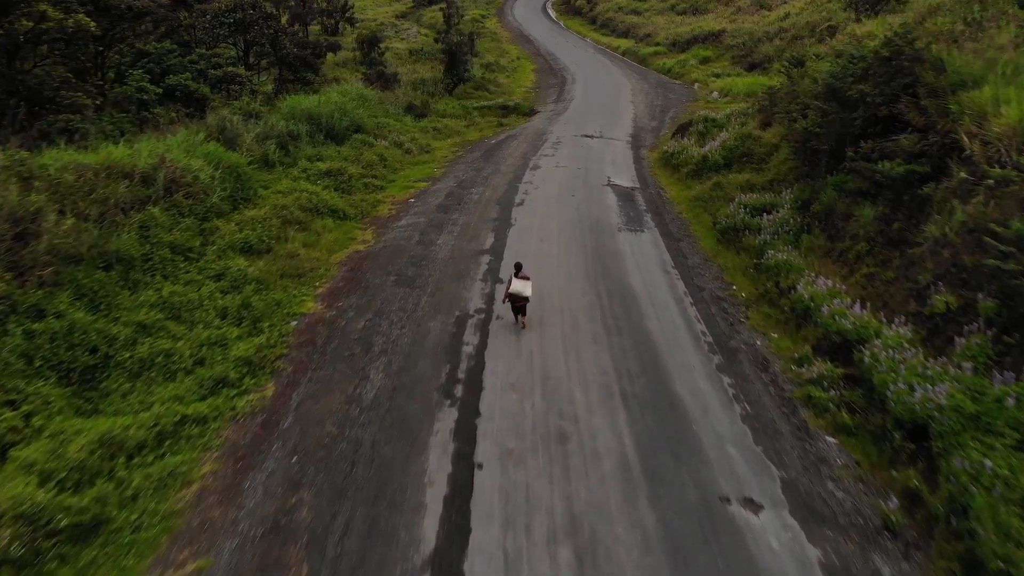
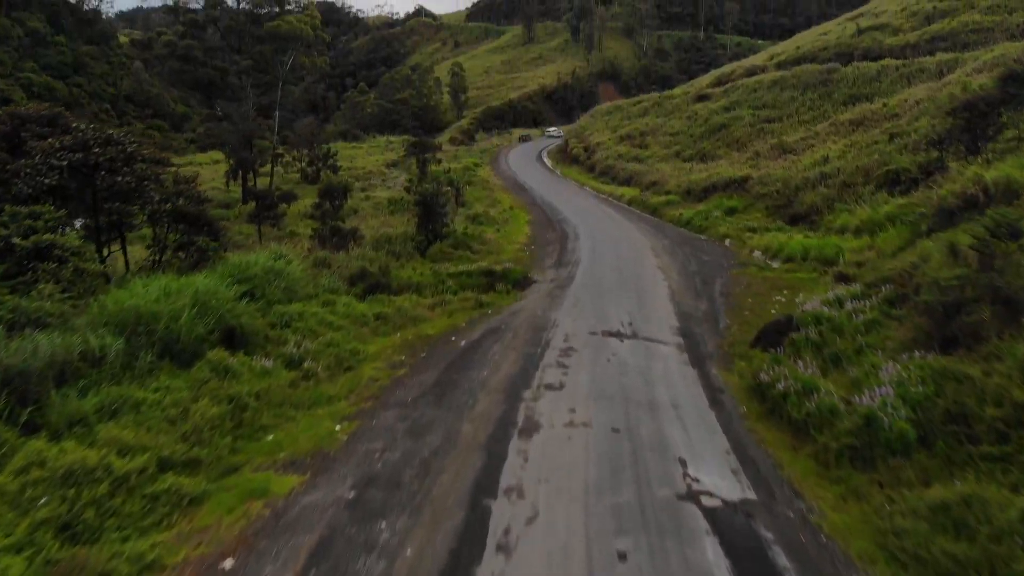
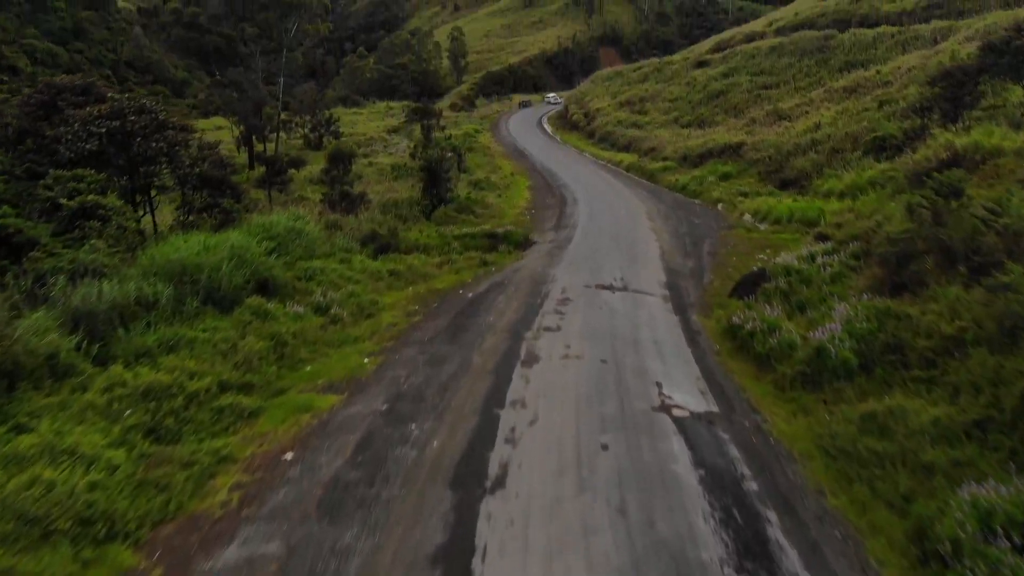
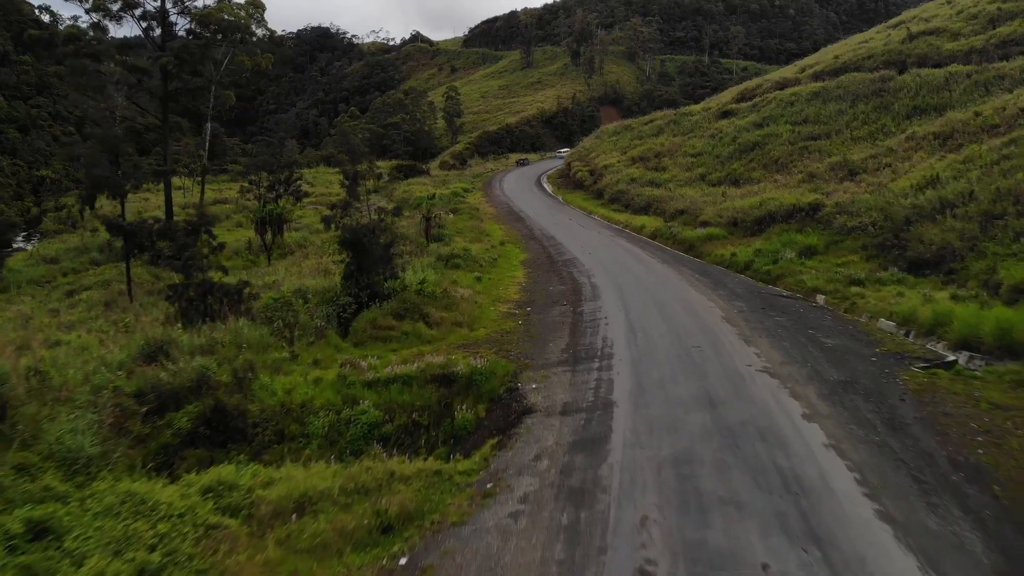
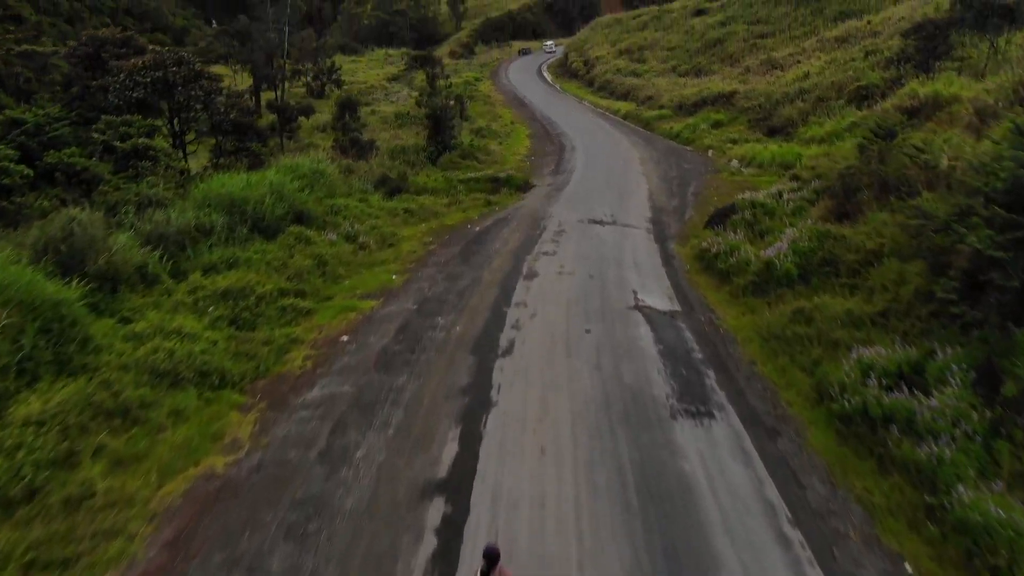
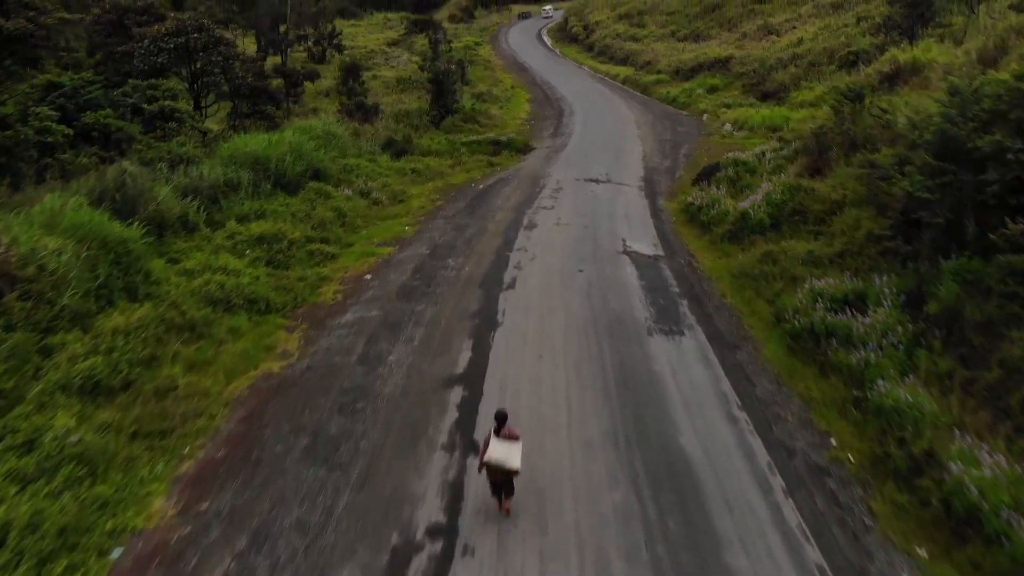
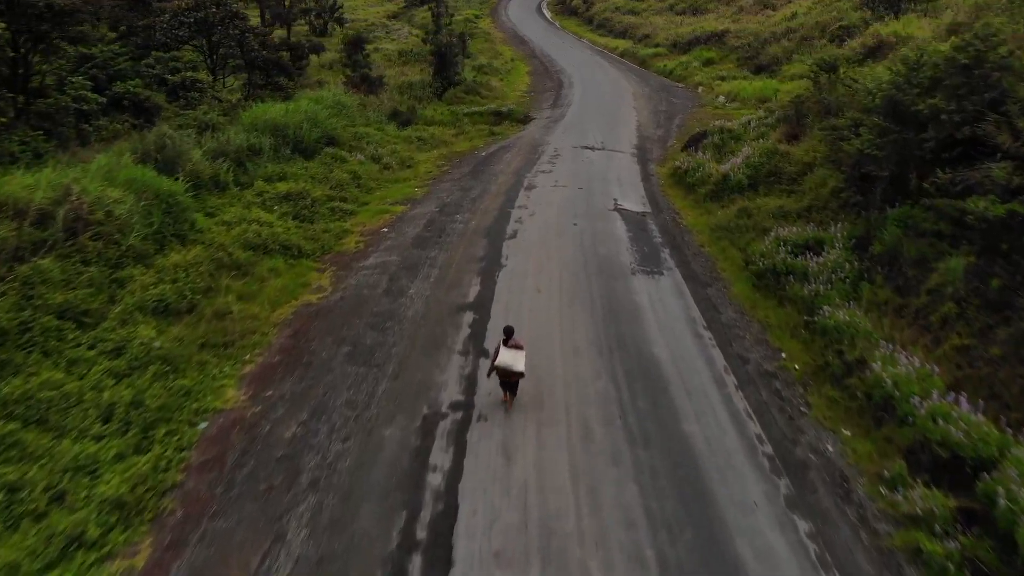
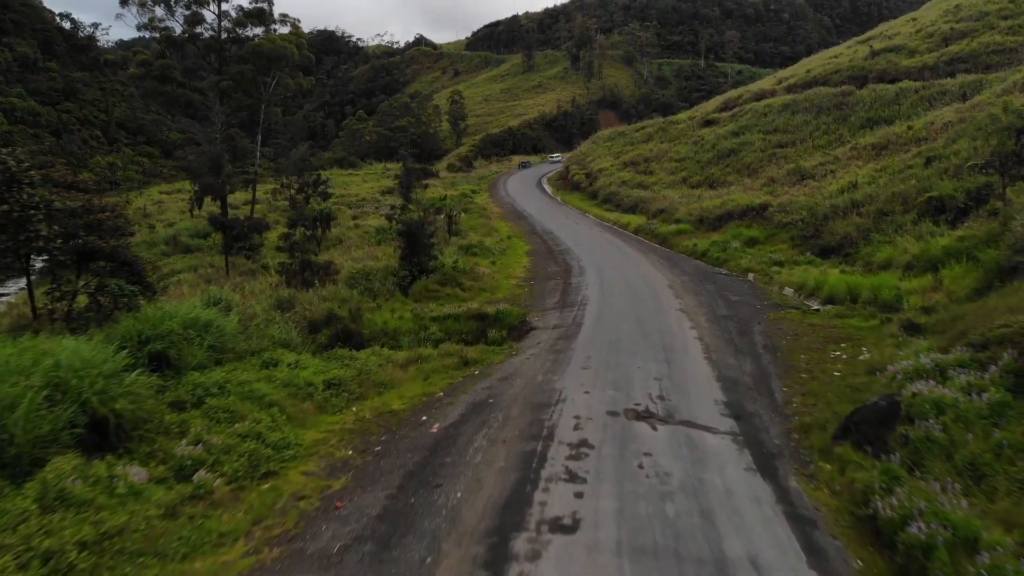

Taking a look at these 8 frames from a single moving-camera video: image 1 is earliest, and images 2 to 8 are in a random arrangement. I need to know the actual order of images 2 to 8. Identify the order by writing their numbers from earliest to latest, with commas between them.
7, 6, 5, 3, 2, 8, 4
